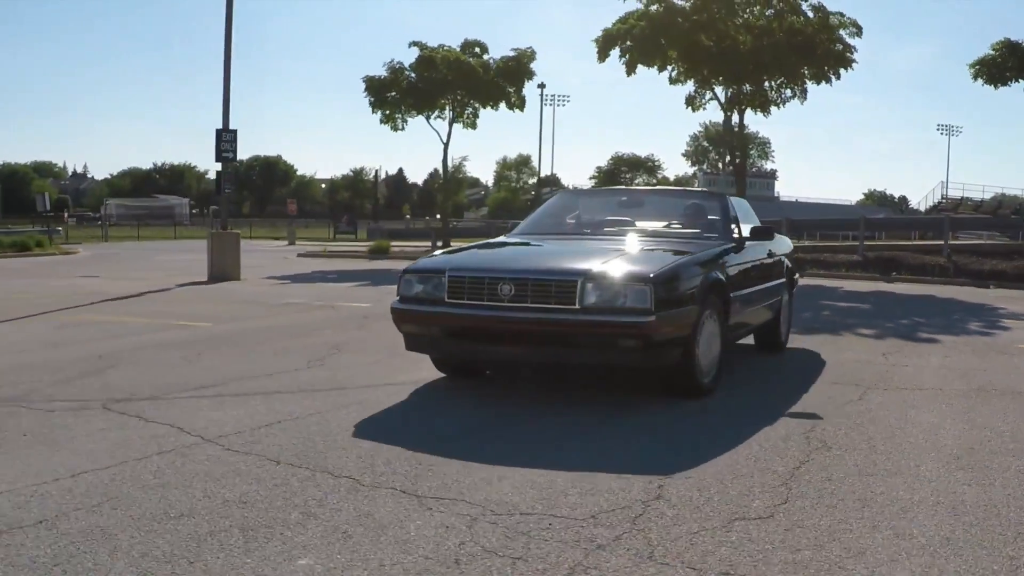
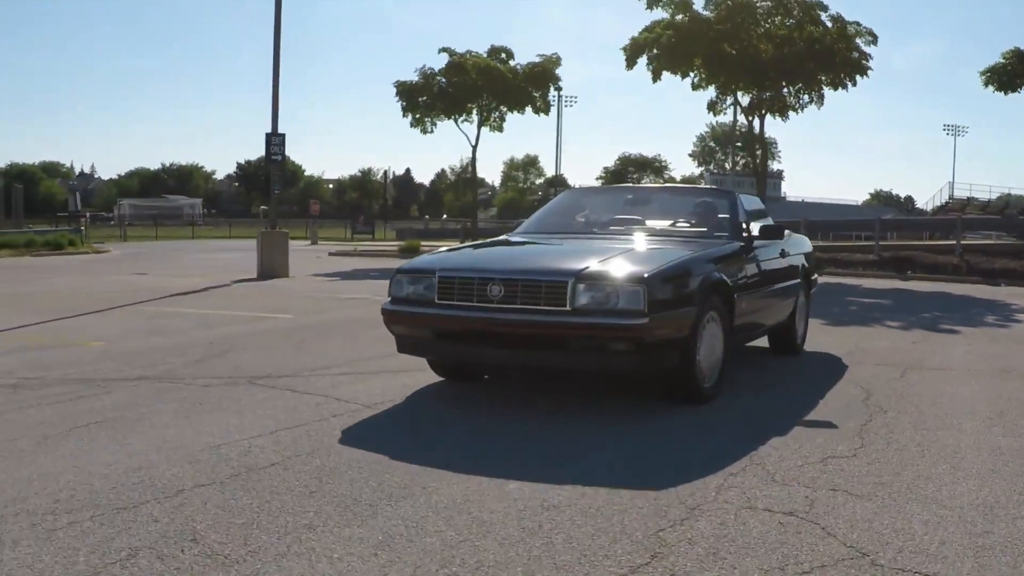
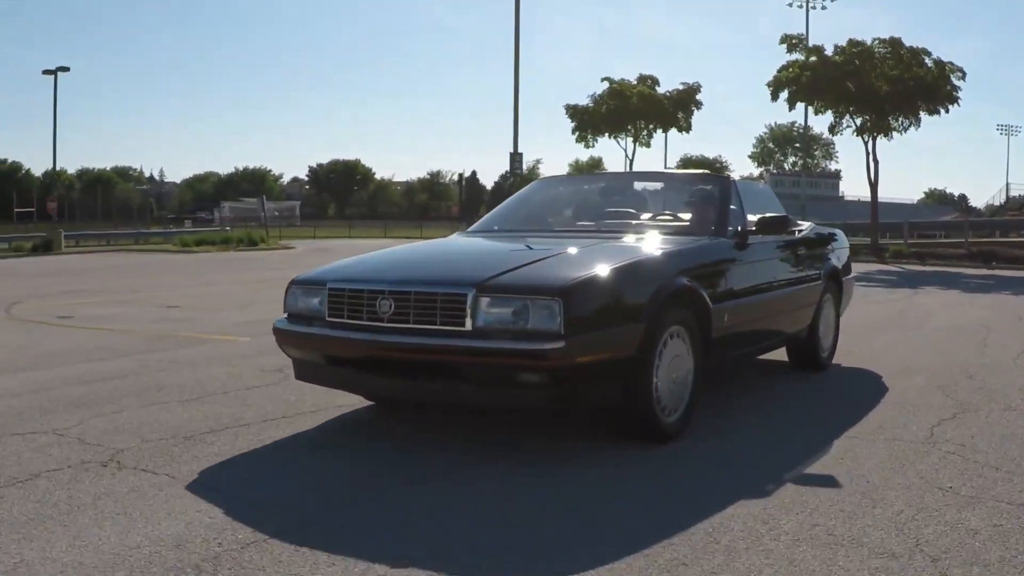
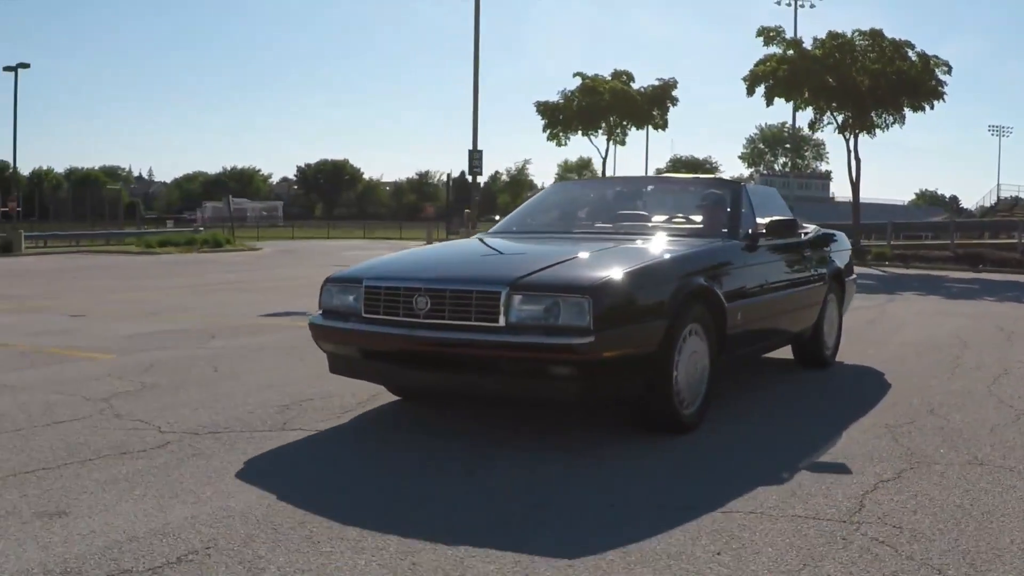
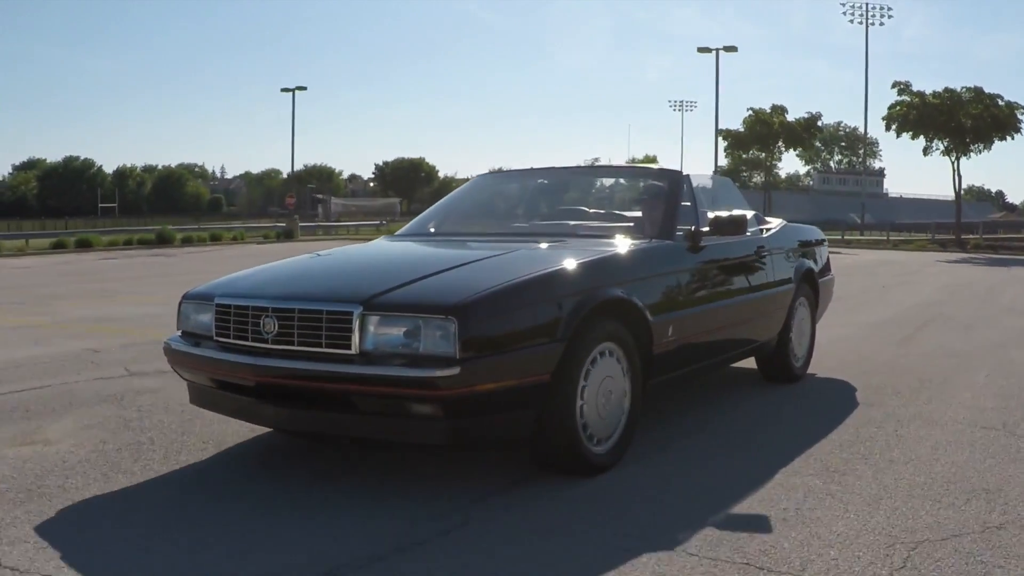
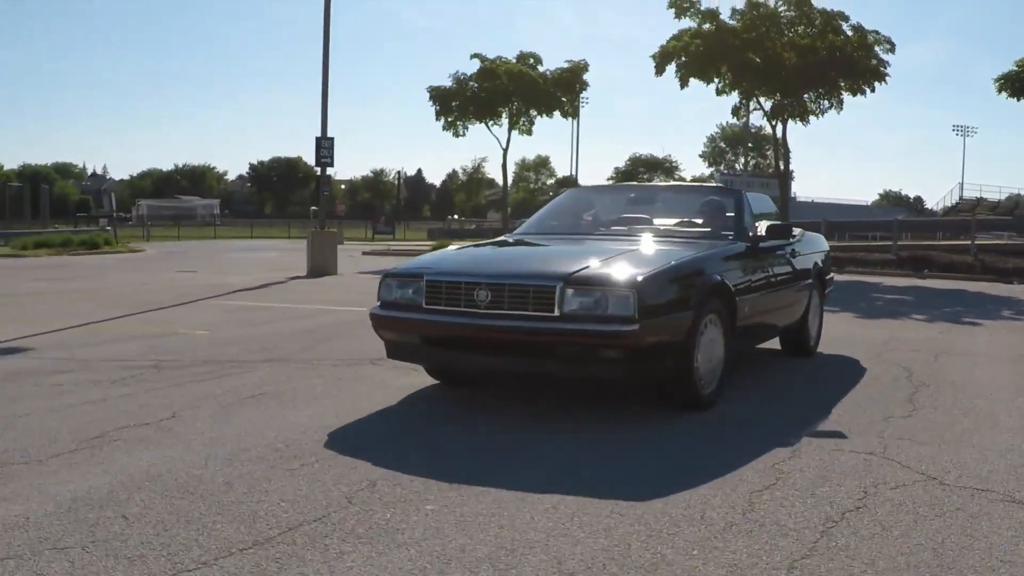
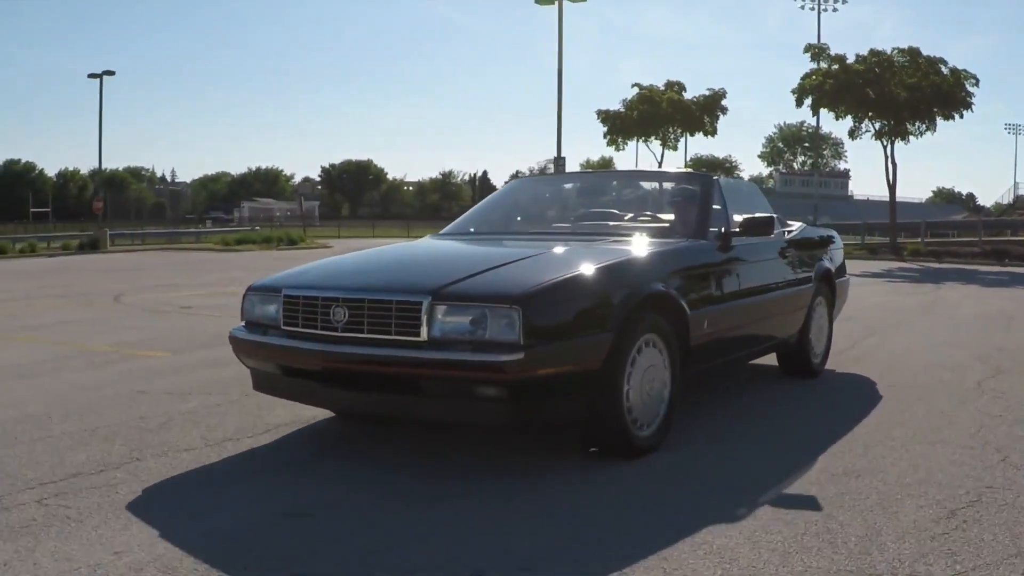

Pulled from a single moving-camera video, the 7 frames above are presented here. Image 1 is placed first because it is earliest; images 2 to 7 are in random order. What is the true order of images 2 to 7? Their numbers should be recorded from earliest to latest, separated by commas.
2, 6, 4, 3, 7, 5
